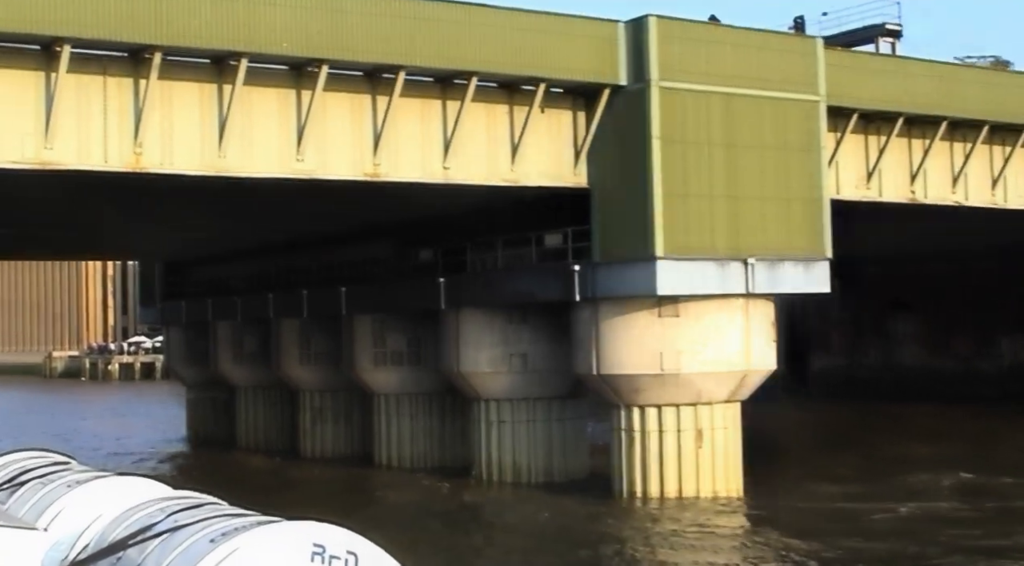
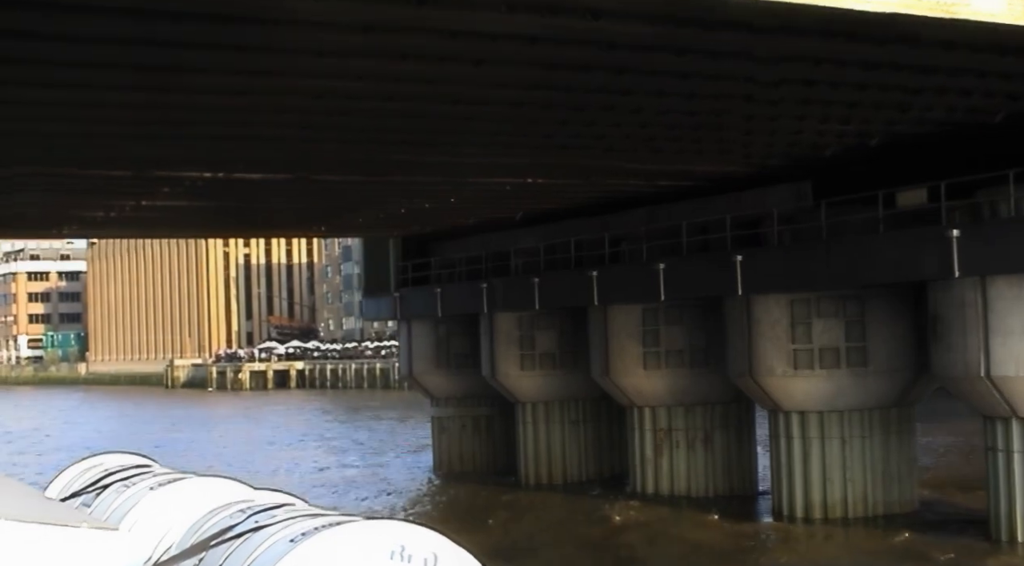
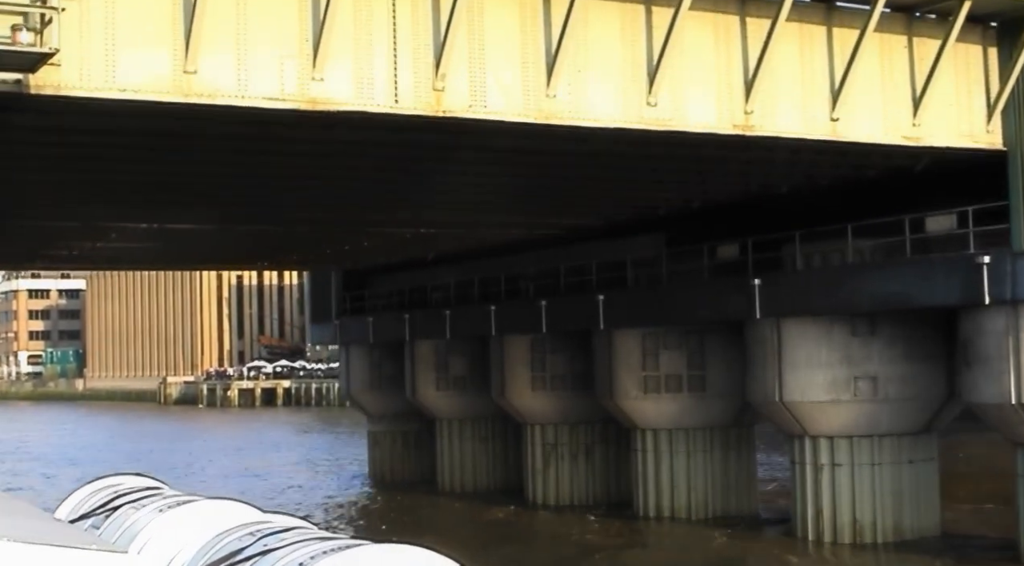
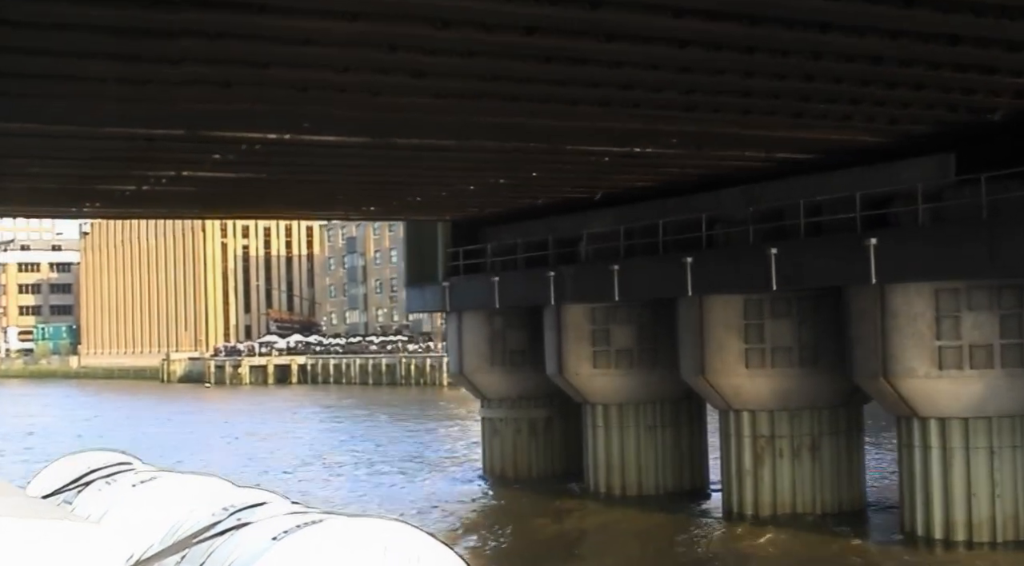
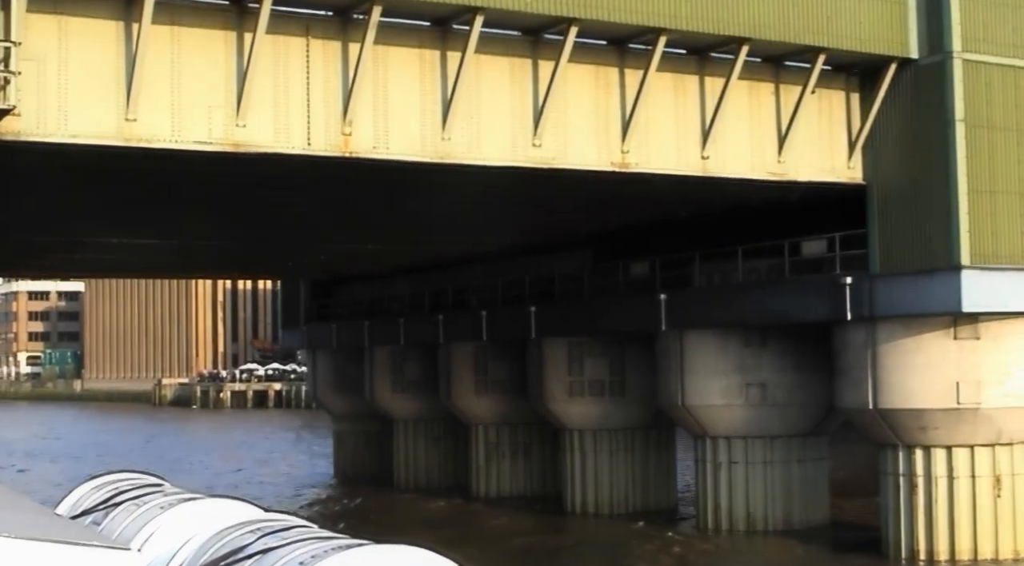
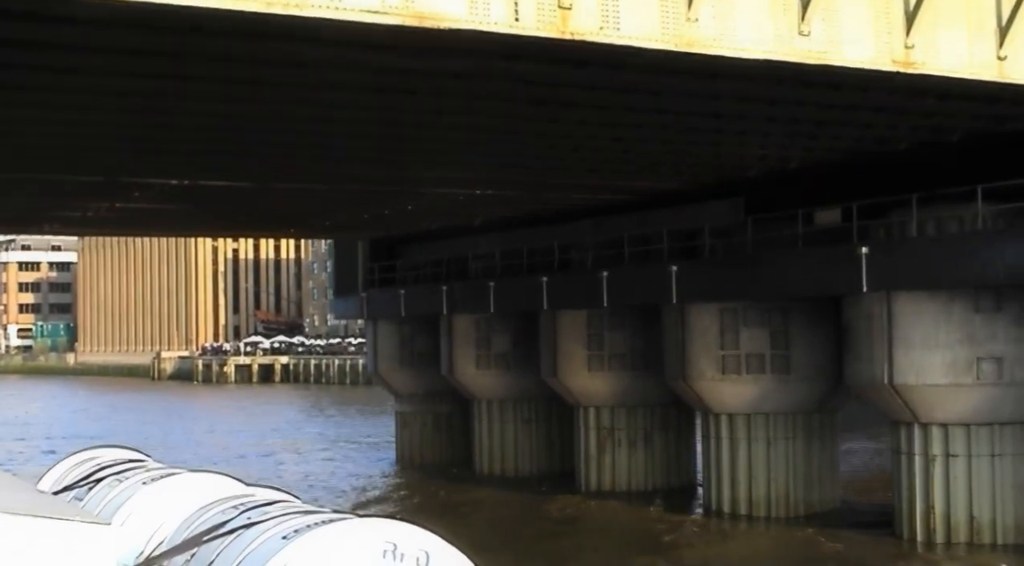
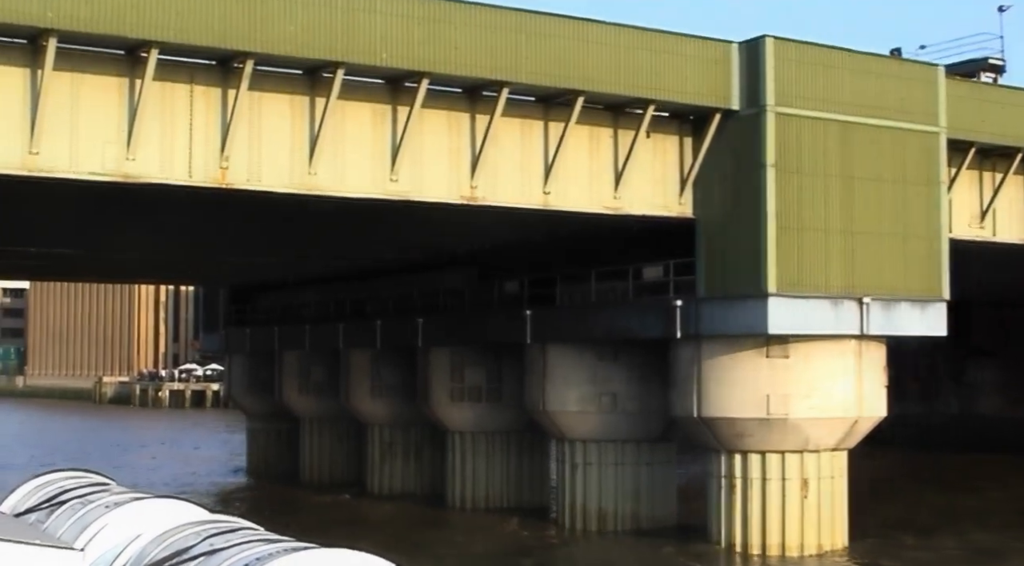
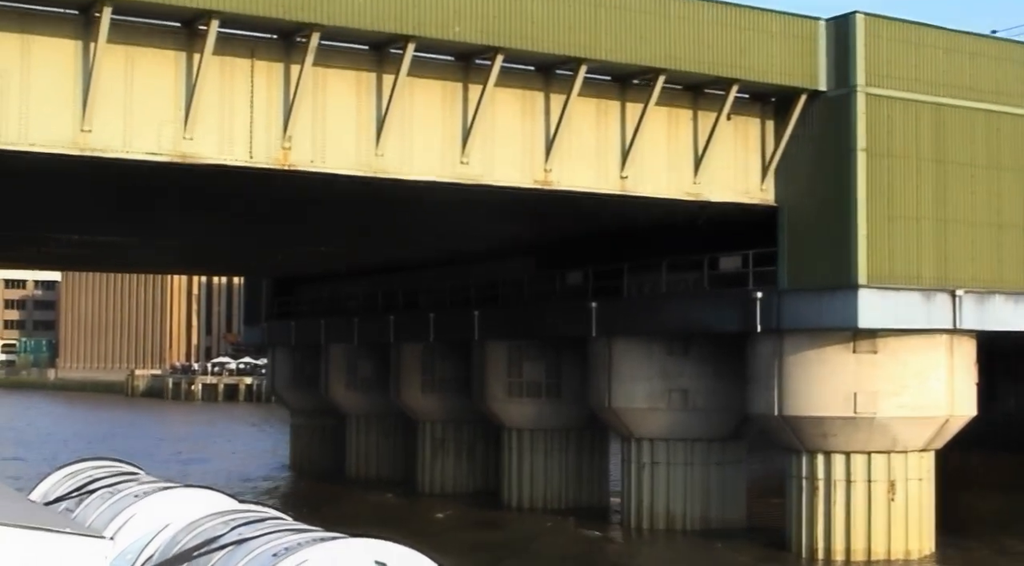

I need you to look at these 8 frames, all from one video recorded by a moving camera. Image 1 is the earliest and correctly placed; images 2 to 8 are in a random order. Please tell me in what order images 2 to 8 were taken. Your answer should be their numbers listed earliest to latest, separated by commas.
7, 8, 5, 3, 6, 2, 4
